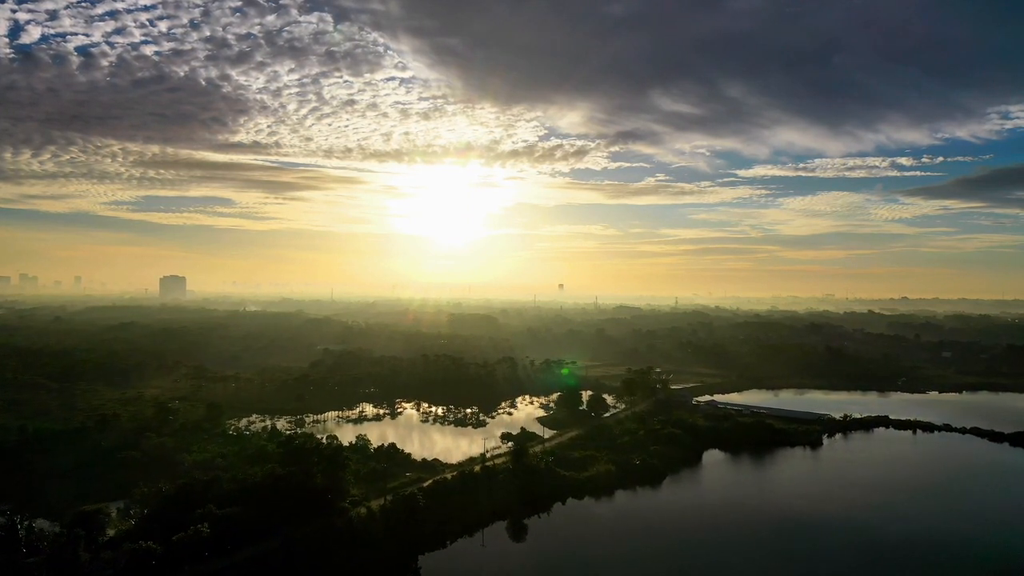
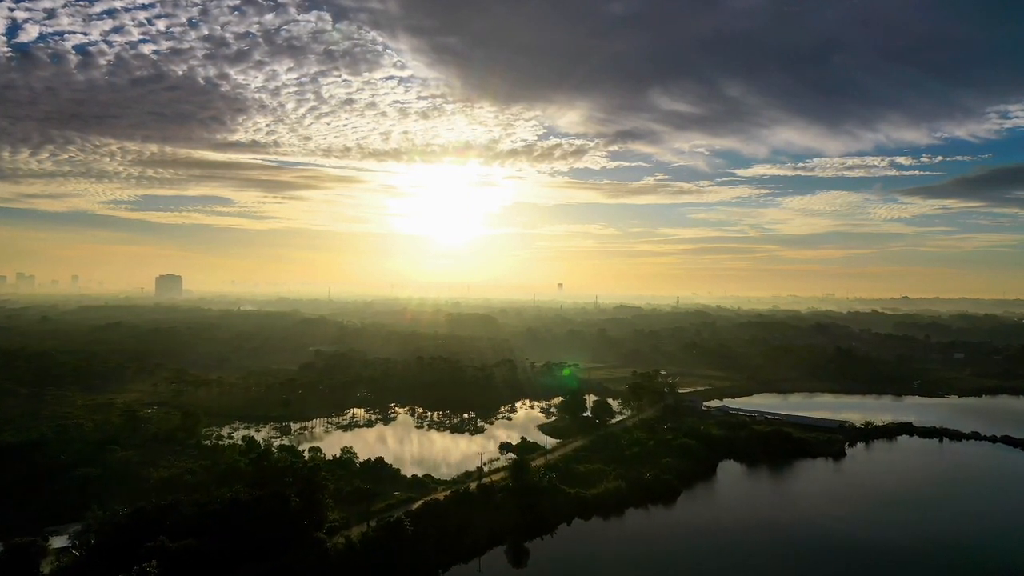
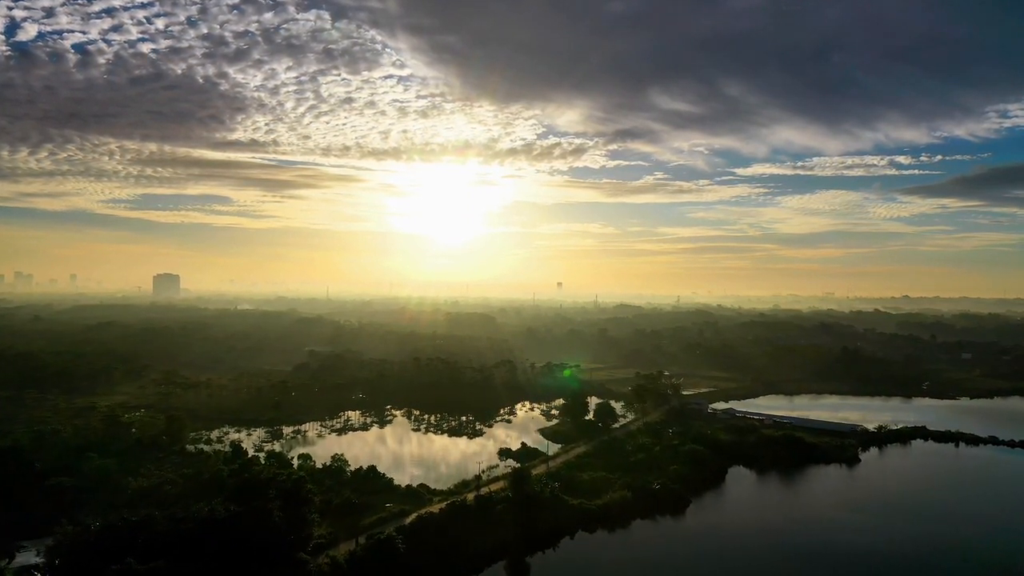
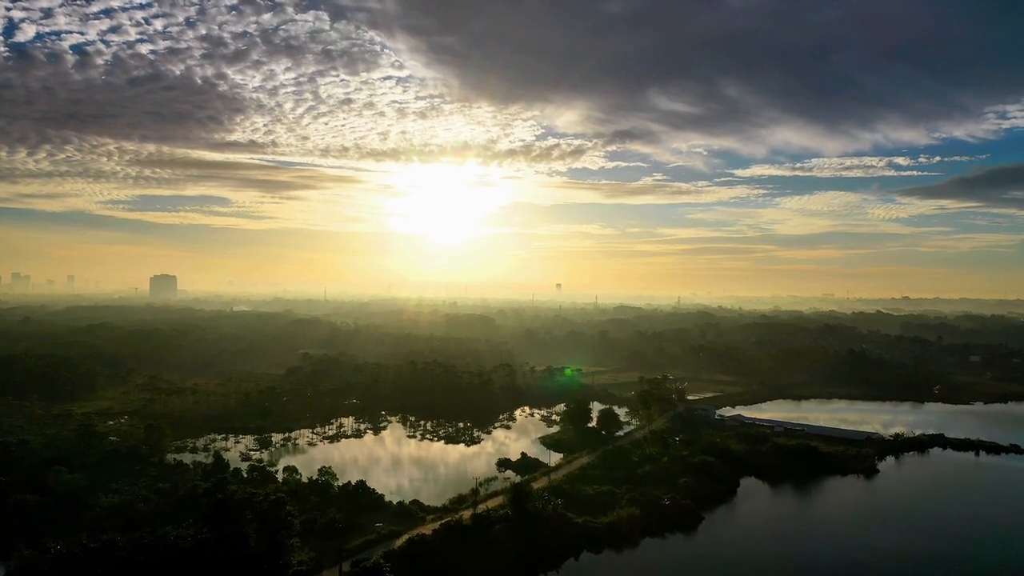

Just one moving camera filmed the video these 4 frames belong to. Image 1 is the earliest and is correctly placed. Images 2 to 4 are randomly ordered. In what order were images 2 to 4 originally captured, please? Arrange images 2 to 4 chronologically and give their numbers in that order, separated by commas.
2, 3, 4
